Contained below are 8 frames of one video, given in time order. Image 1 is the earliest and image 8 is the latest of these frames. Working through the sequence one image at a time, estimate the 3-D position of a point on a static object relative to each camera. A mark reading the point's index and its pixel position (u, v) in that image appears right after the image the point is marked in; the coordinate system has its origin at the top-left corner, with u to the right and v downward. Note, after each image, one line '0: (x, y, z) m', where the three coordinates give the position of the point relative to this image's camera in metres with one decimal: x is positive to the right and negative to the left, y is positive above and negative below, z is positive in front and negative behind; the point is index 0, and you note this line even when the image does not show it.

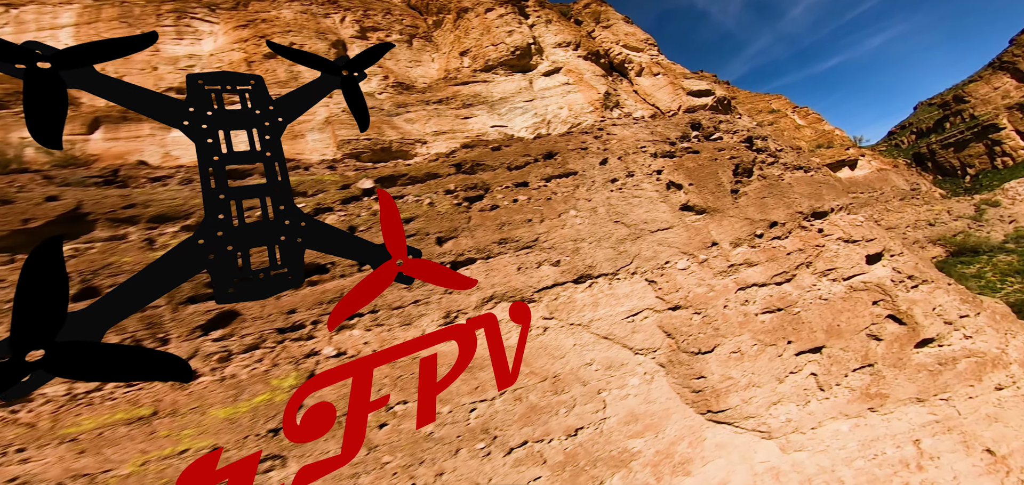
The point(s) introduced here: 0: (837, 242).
0: (+3.1, 0.0, +3.2) m
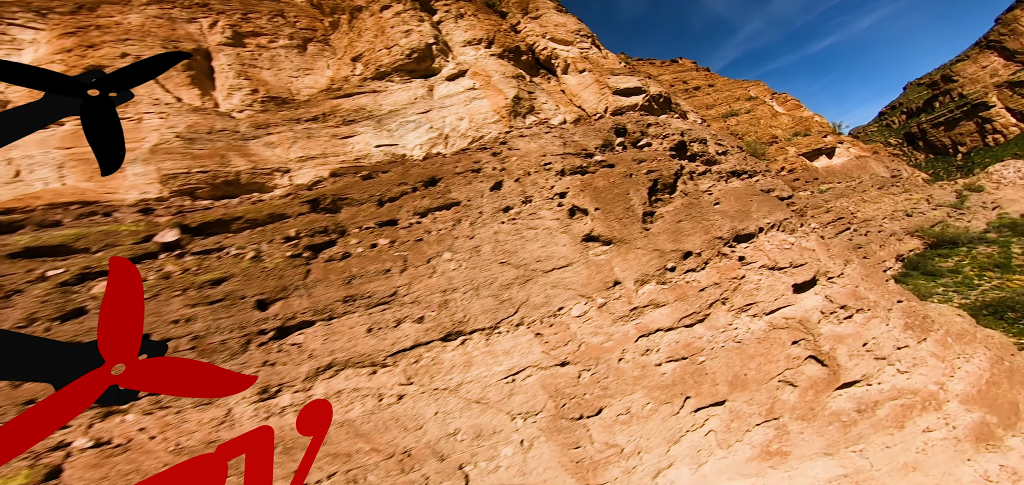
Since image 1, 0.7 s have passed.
0: (+2.2, -0.3, +2.9) m
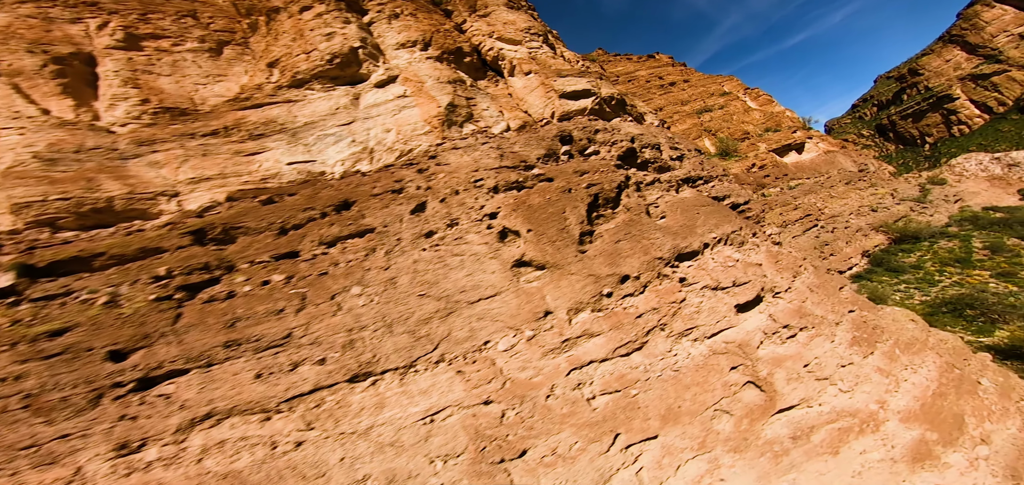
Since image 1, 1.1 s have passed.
0: (+1.6, -0.4, +2.8) m
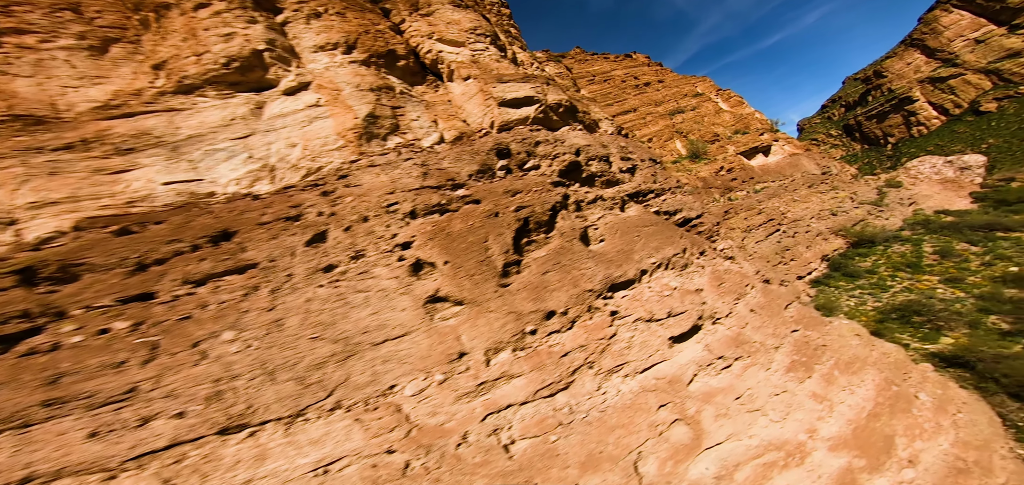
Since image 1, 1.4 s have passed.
0: (+1.0, -0.7, +2.6) m
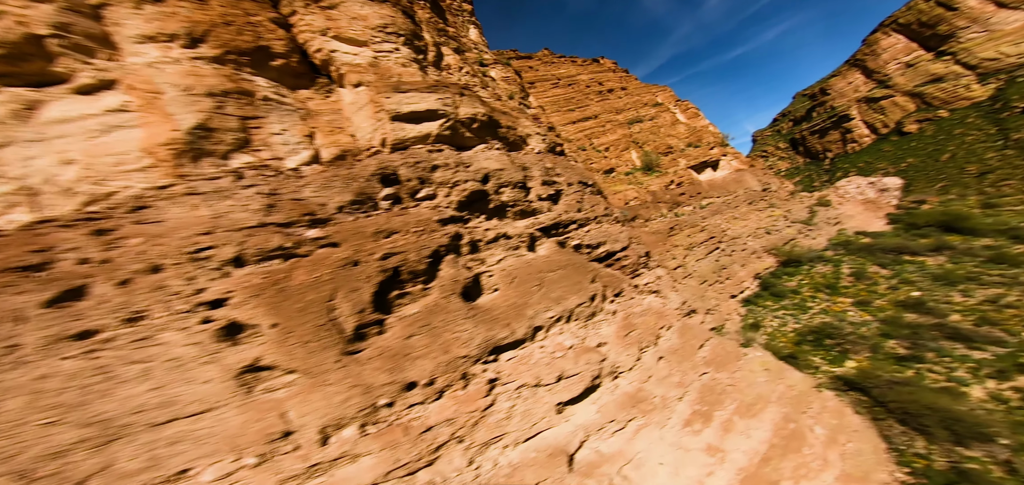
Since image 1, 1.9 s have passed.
0: (0.0, -1.0, +2.3) m
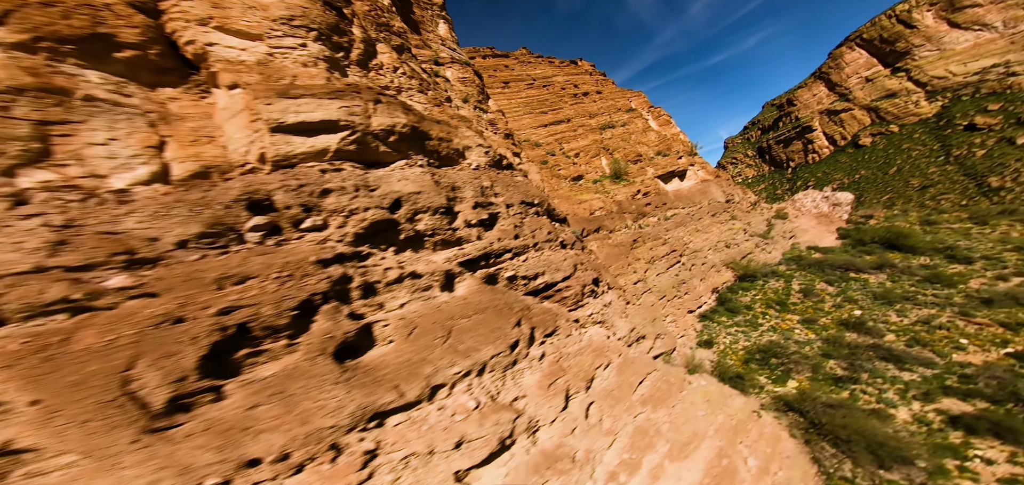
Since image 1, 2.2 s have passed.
0: (-0.7, -1.3, +1.9) m
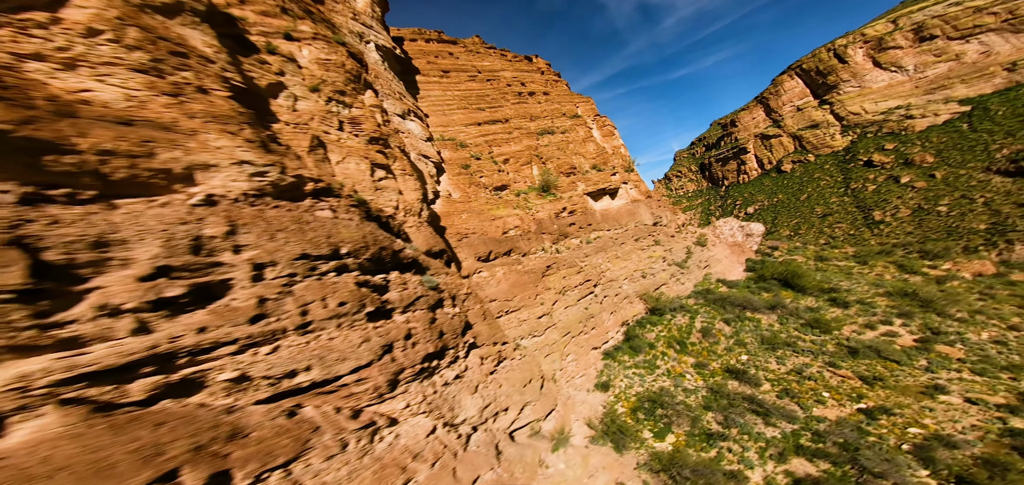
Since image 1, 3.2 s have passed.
0: (-2.7, -2.0, +0.5) m
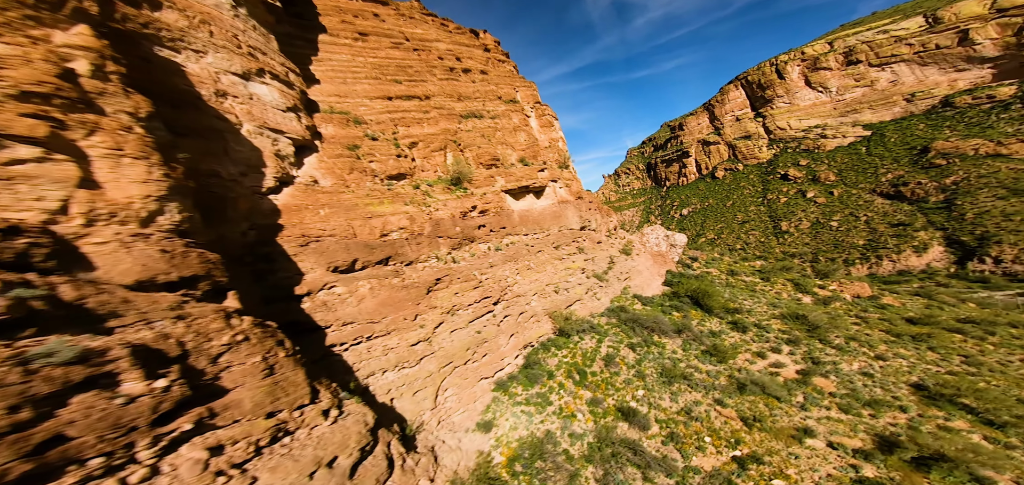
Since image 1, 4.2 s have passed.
0: (-4.6, -2.5, -1.7) m
